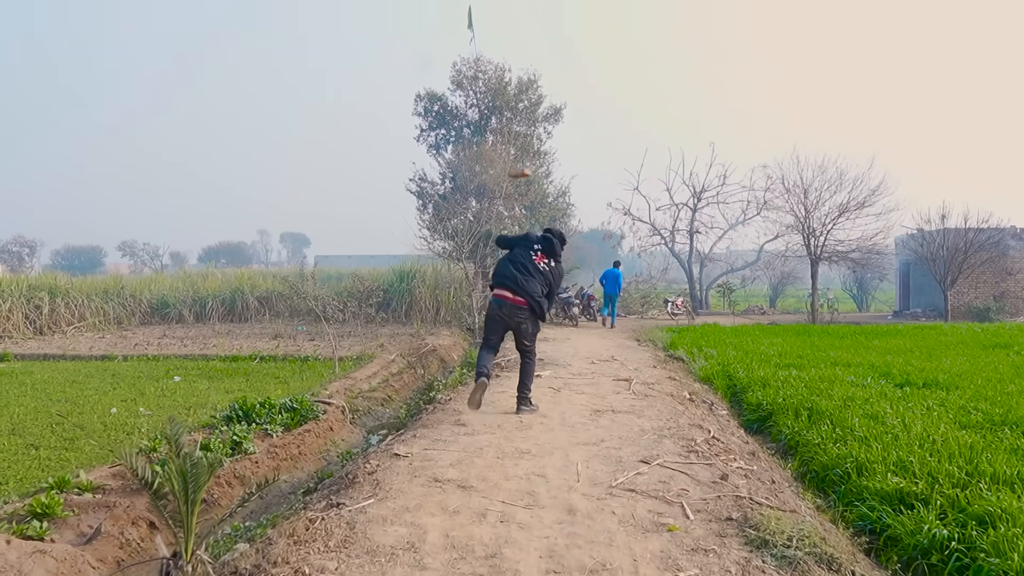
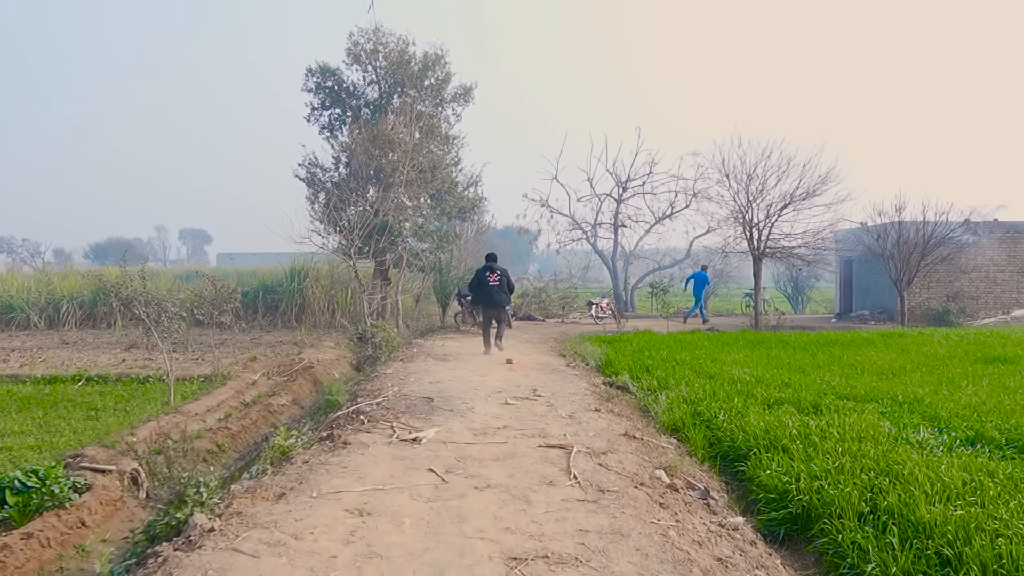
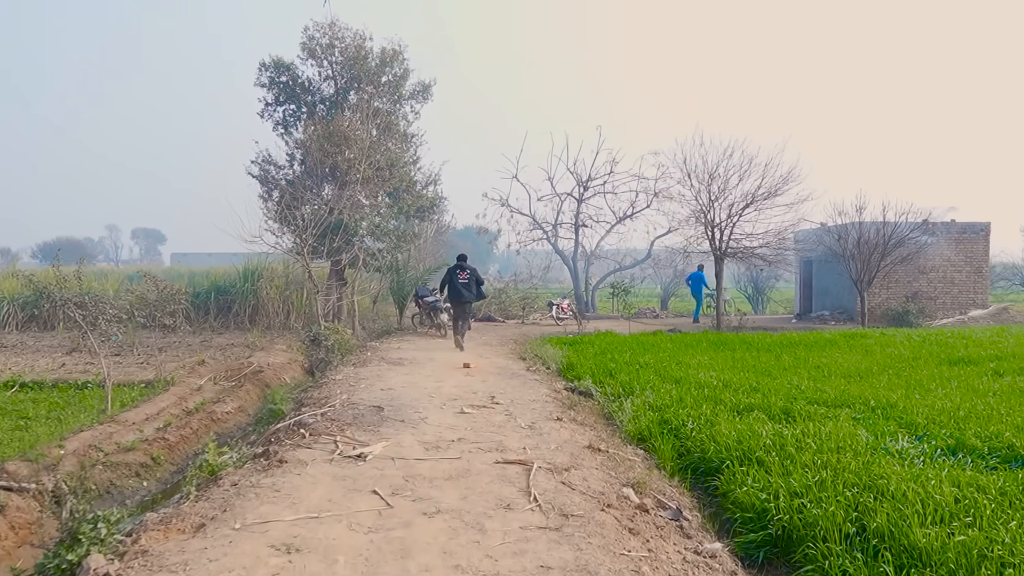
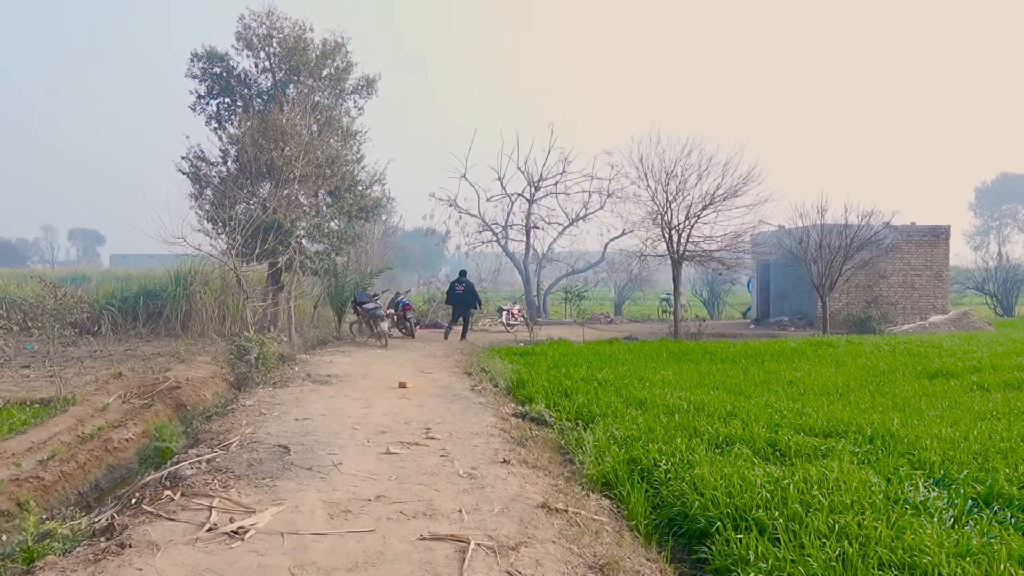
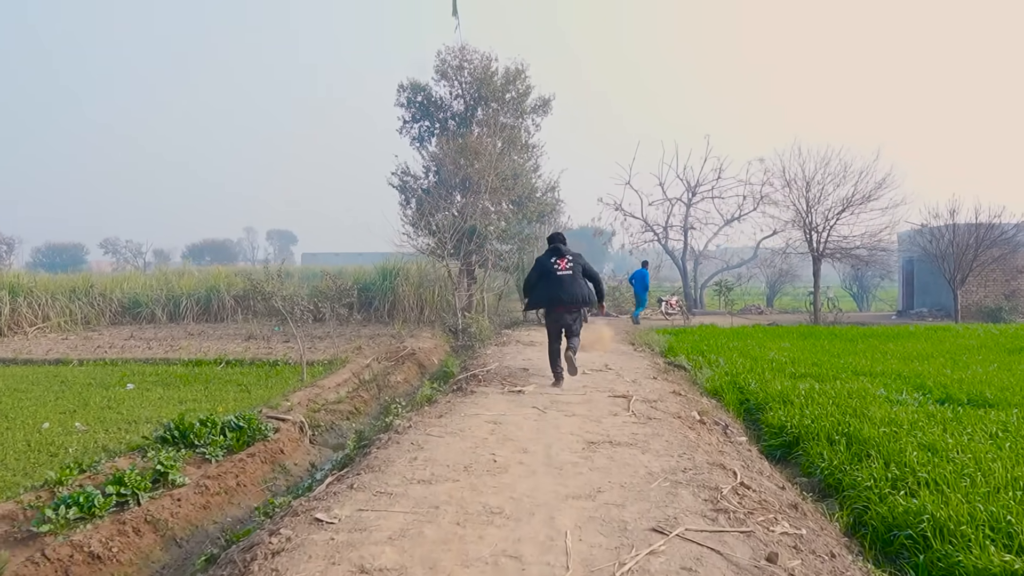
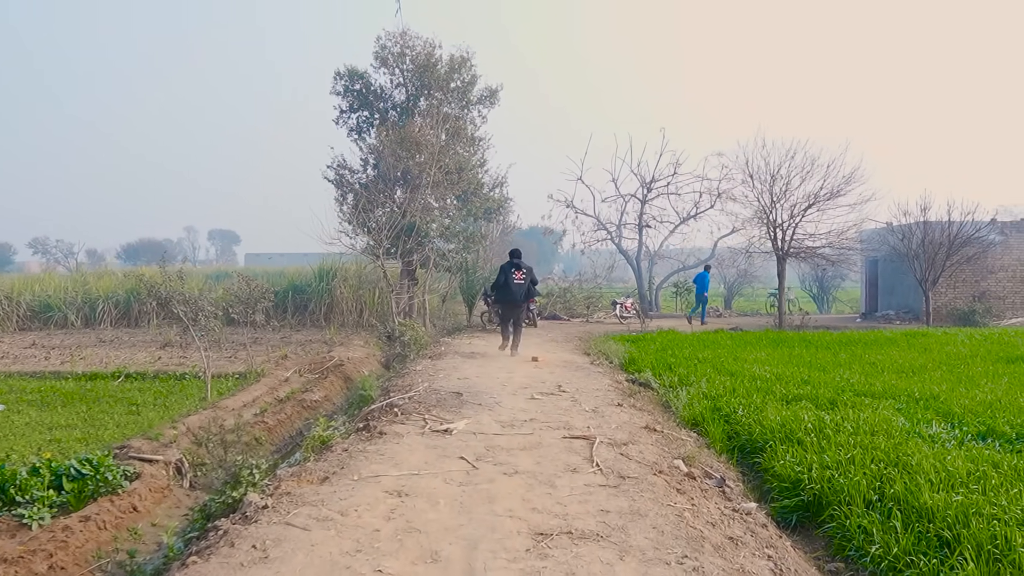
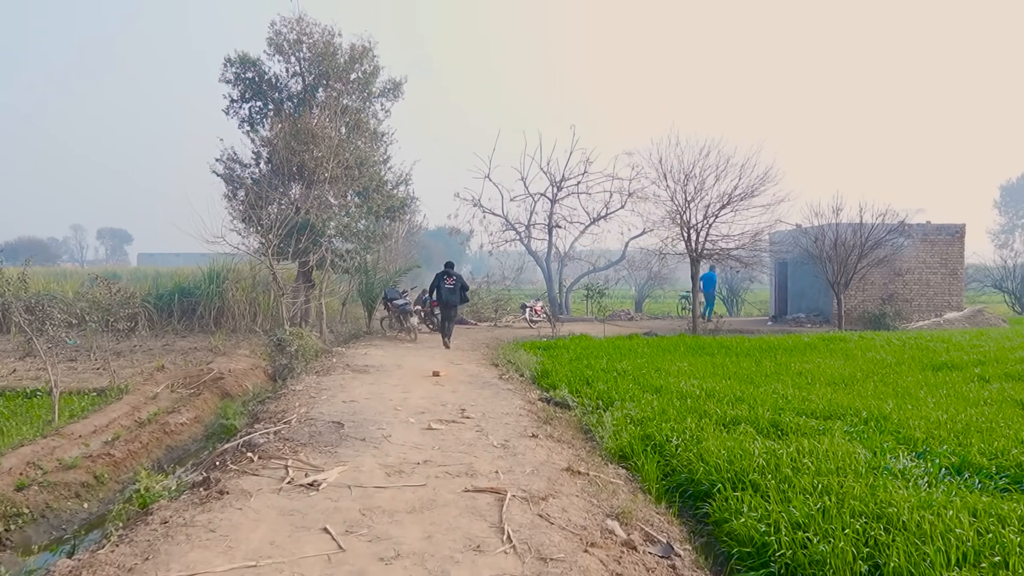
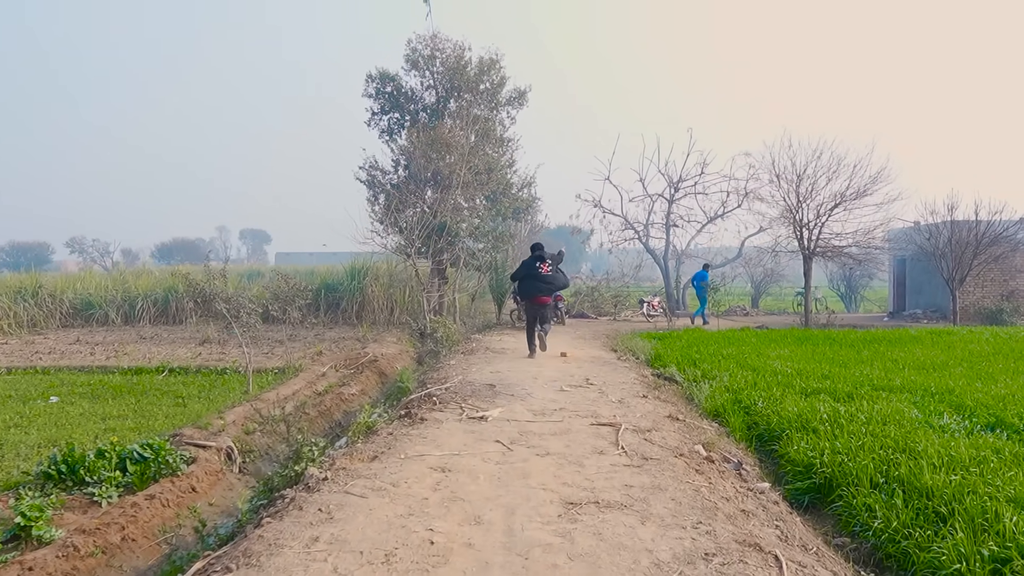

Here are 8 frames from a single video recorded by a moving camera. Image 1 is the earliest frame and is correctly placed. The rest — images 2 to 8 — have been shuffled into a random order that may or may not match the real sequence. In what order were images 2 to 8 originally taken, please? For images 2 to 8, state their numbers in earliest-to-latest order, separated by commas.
5, 8, 6, 2, 3, 7, 4
